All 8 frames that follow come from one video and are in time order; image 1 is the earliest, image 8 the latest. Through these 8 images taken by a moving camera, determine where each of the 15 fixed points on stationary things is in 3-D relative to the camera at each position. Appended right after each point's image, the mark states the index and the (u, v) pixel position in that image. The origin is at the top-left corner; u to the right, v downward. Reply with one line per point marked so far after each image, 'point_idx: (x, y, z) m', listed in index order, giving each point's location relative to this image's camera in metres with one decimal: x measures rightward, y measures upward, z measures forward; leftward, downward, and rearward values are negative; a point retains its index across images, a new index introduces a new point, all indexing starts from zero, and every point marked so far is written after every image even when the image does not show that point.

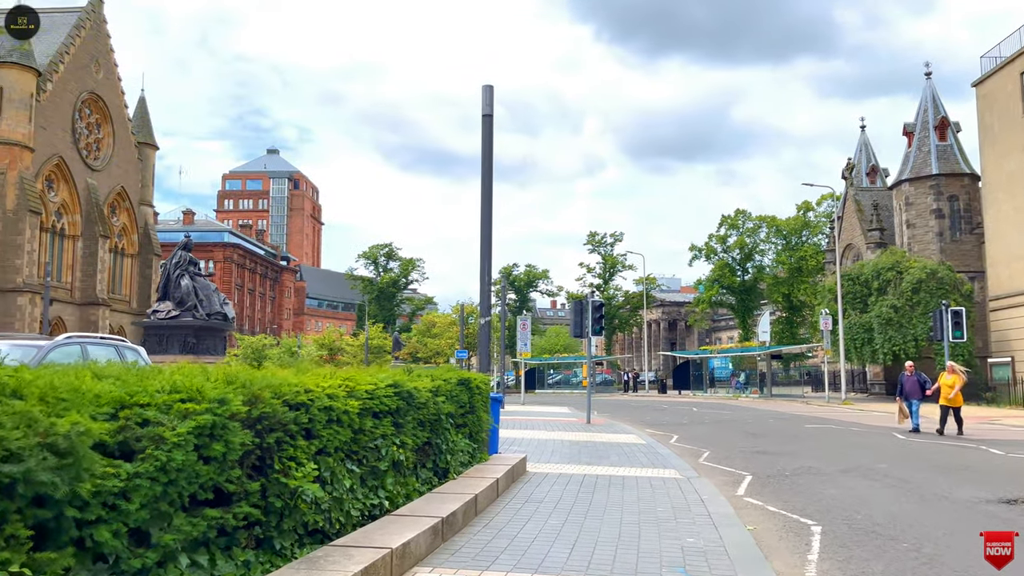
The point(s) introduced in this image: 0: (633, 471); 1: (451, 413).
0: (+1.6, -2.5, +11.2) m
1: (-0.6, -1.3, +8.6) m
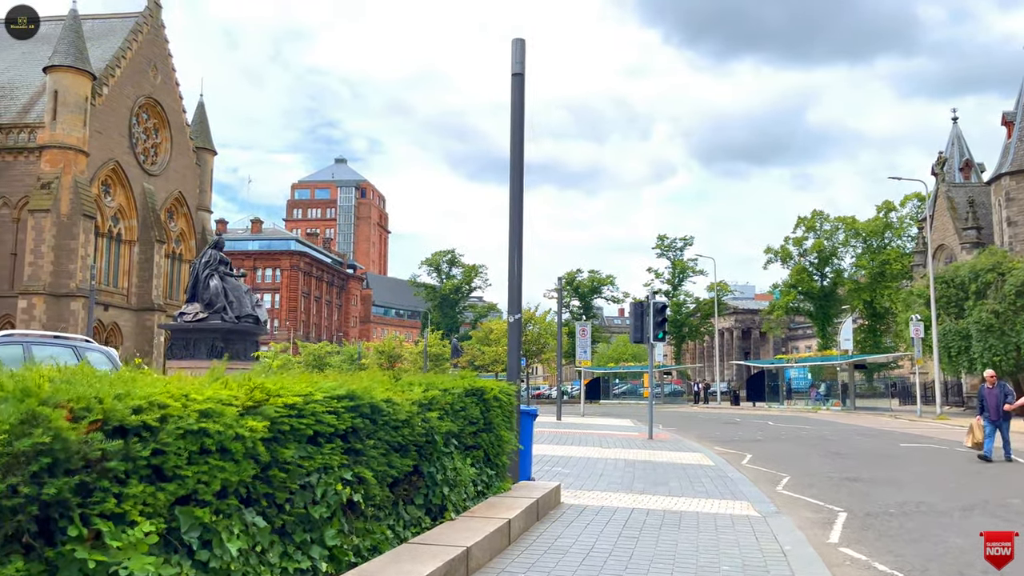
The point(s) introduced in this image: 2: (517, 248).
0: (+2.0, -2.4, +9.1) m
1: (-0.5, -1.2, +6.7) m
2: (+0.1, +0.5, +9.9) m
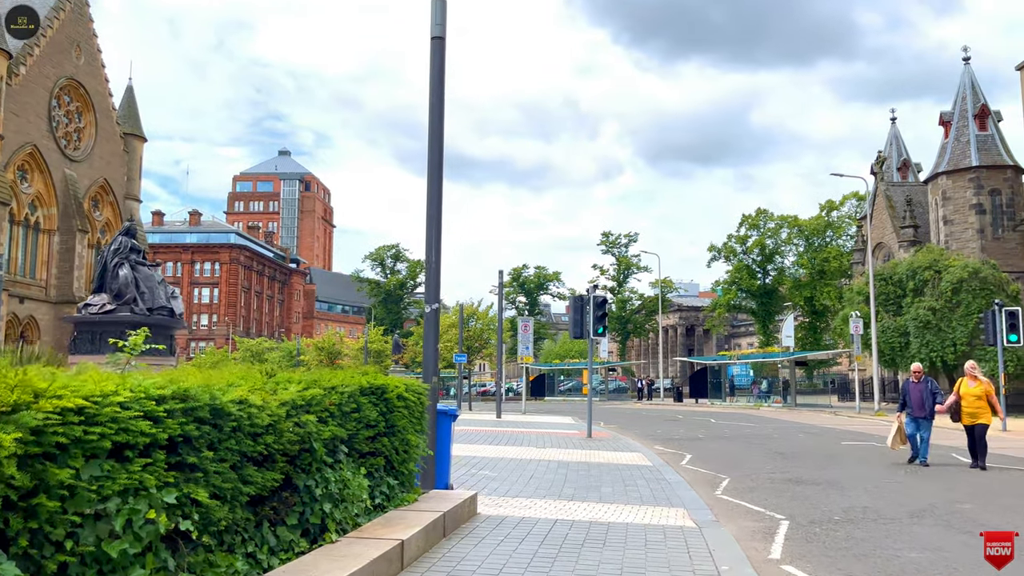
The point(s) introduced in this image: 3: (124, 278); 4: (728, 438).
0: (+1.1, -2.3, +8.2) m
1: (-1.2, -1.0, +5.7) m
2: (-0.8, +0.7, +9.0) m
3: (-8.6, +0.2, +18.2) m
4: (+5.1, -3.6, +19.4) m
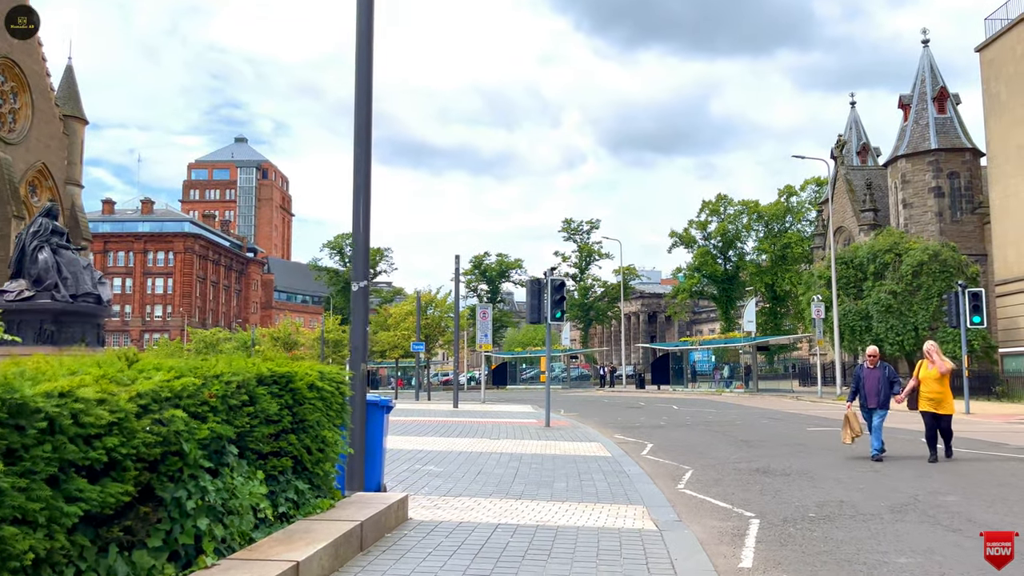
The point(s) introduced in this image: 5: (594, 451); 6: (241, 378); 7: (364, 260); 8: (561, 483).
0: (+0.6, -2.0, +7.3) m
1: (-1.6, -0.8, +4.7) m
2: (-1.4, +0.9, +8.0) m
3: (-9.6, +0.5, +16.8) m
4: (+4.1, -3.1, +18.7) m
5: (+1.4, -2.7, +13.5) m
6: (-1.6, -0.5, +4.9) m
7: (-1.4, +0.3, +7.9) m
8: (+0.6, -2.3, +9.6) m
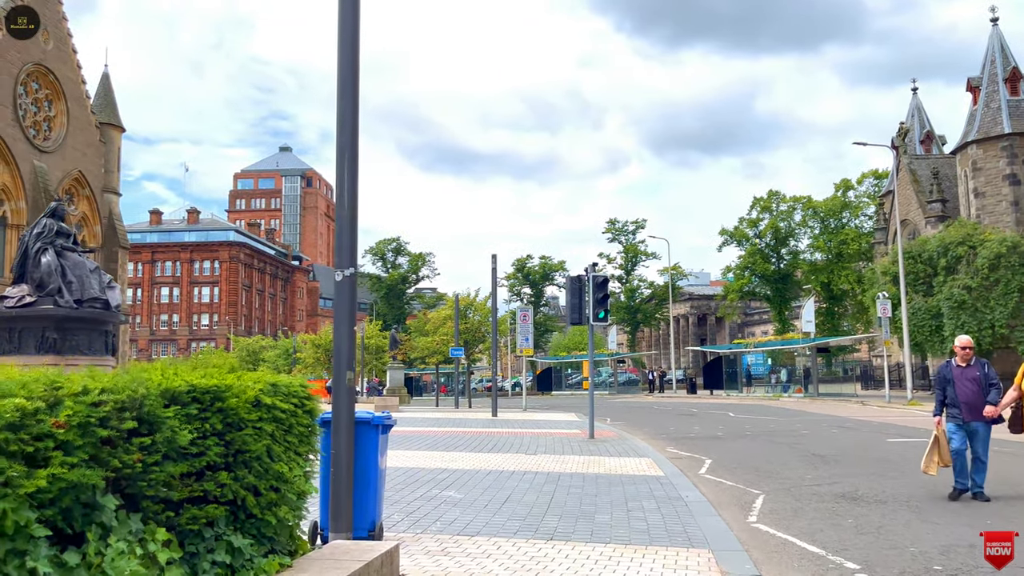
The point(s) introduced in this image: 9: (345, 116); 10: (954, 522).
0: (+0.8, -1.9, +5.6) m
1: (-1.6, -0.7, +3.1) m
2: (-1.2, +1.0, +6.4) m
3: (-8.9, +0.4, +15.7) m
4: (+4.9, -3.0, +16.8) m
5: (+1.9, -2.6, +11.7) m
6: (-1.6, -0.4, +3.4) m
7: (-1.2, +0.3, +6.3) m
8: (+0.9, -2.2, +7.9) m
9: (-1.3, +1.3, +6.4) m
10: (+3.7, -1.9, +6.9) m
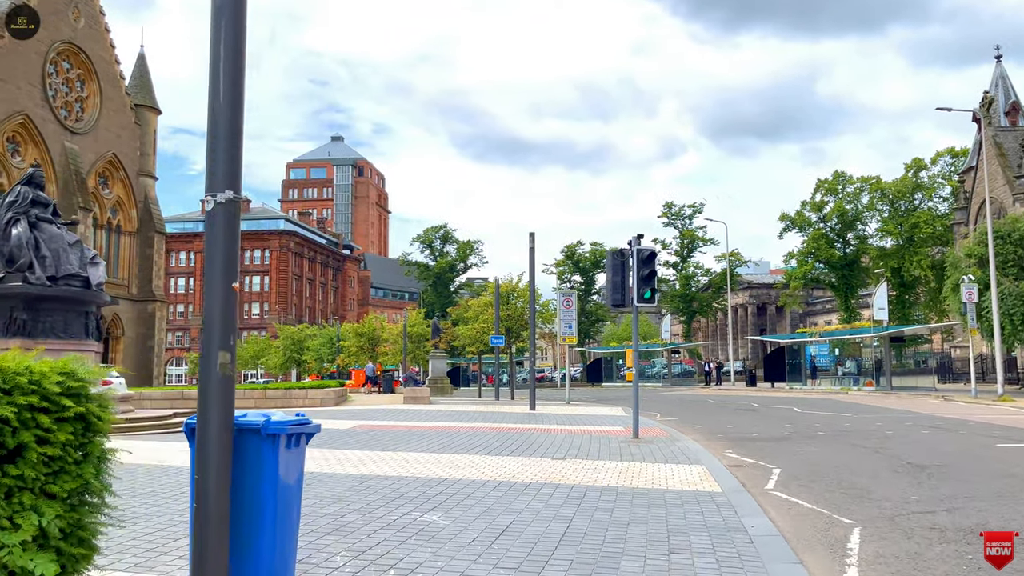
0: (+0.6, -1.6, +3.3) m
1: (-2.0, -0.5, +0.9) m
2: (-1.4, +1.3, +4.2) m
3: (-8.4, +0.8, +14.0) m
4: (+5.4, -2.6, +14.2) m
5: (+2.1, -2.2, +9.3) m
6: (-2.0, -0.2, +1.2) m
7: (-1.4, +0.7, +4.1) m
8: (+0.8, -1.8, +5.6) m
9: (-1.5, +1.7, +4.2) m
10: (+3.6, -1.6, +4.3) m
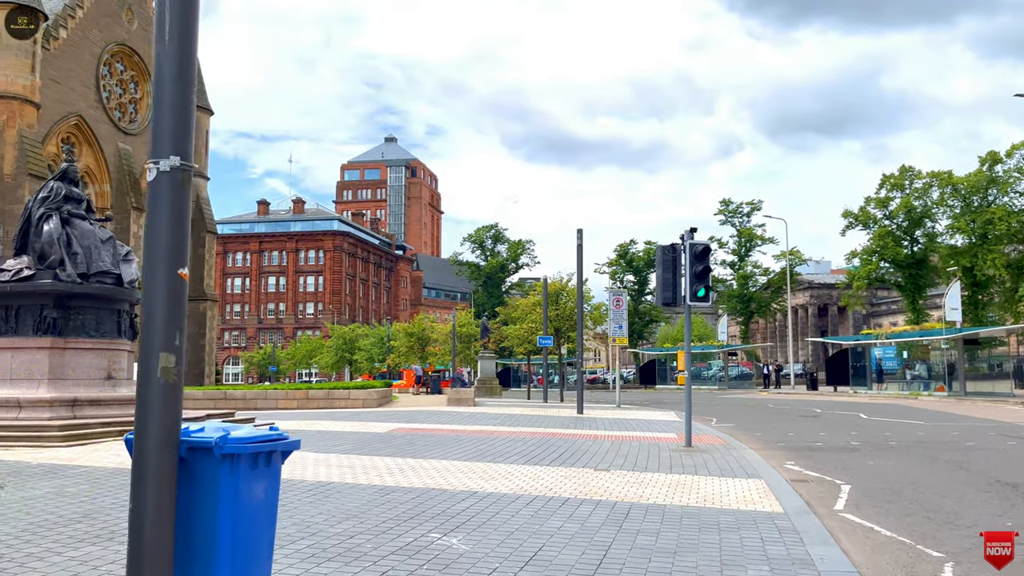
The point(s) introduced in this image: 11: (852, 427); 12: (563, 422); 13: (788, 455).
0: (+0.5, -1.5, +2.5) m
1: (-2.1, -0.4, +0.2) m
2: (-1.3, +1.4, +3.4) m
3: (-7.7, +0.9, +13.7) m
4: (+6.1, -2.5, +13.0) m
5: (+2.5, -2.2, +8.3) m
6: (-2.1, -0.1, +0.5) m
7: (-1.4, +0.7, +3.3) m
8: (+1.0, -1.8, +4.7) m
9: (-1.4, +1.7, +3.4) m
10: (+3.6, -1.6, +3.3) m
11: (+7.3, -3.0, +17.6) m
12: (+1.2, -3.0, +18.4) m
13: (+4.3, -2.6, +12.7) m
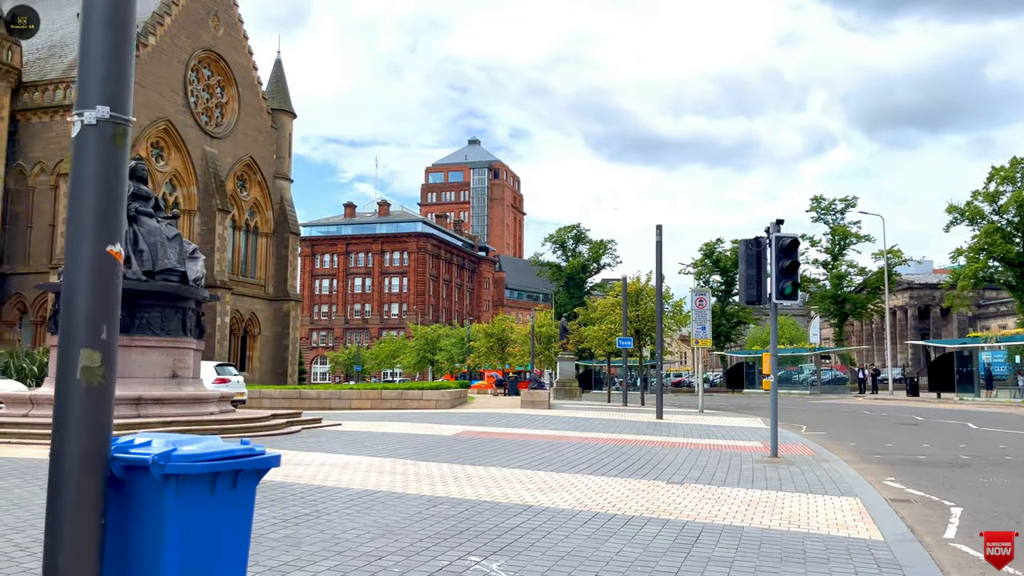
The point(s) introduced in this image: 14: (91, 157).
0: (+0.5, -1.5, +1.6) m
1: (-2.4, -0.3, -0.3) m
2: (-1.3, +1.4, +2.8) m
3: (-6.6, +0.9, +13.6) m
4: (+7.1, -2.5, +11.5) m
5: (+3.0, -2.1, +7.3) m
6: (-2.4, 0.0, 0.0) m
7: (-1.3, +0.8, +2.7) m
8: (+1.1, -1.7, +3.8) m
9: (-1.4, +1.8, +2.8) m
10: (+3.6, -1.5, +2.2) m
11: (+8.7, -2.9, +16.0) m
12: (+2.8, -2.9, +17.4) m
13: (+5.3, -2.5, +11.5) m
14: (-1.3, +0.4, +2.7) m
